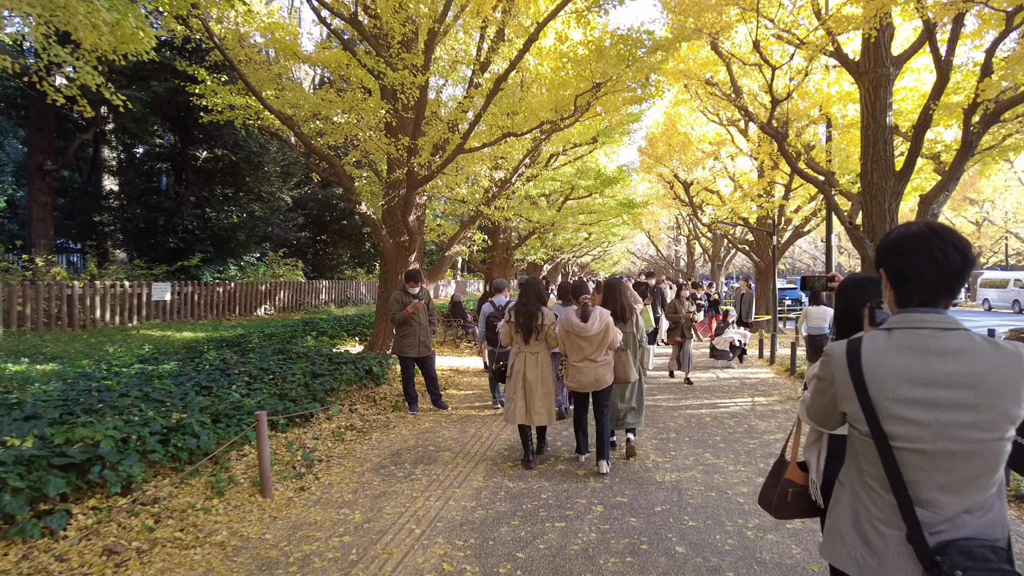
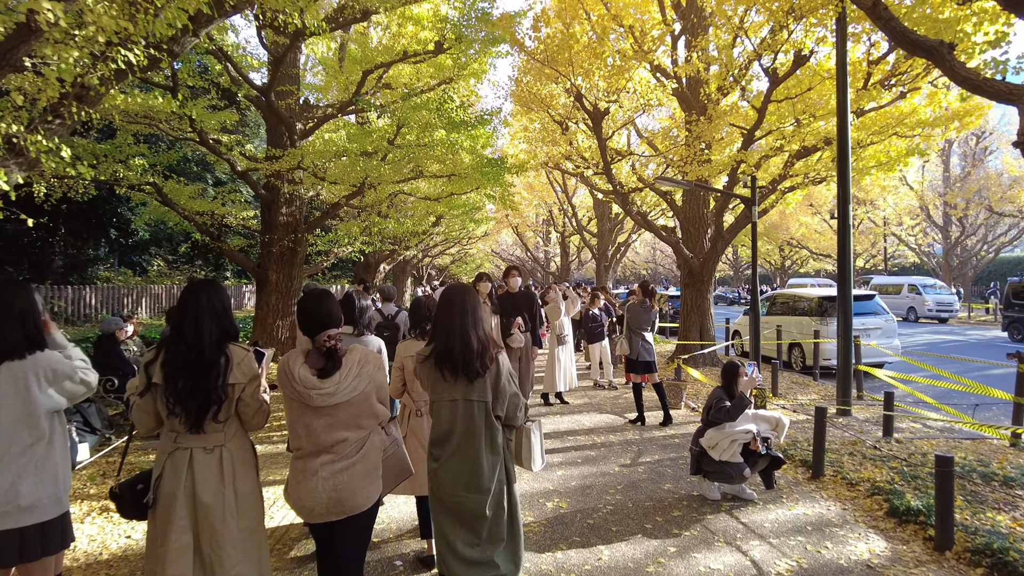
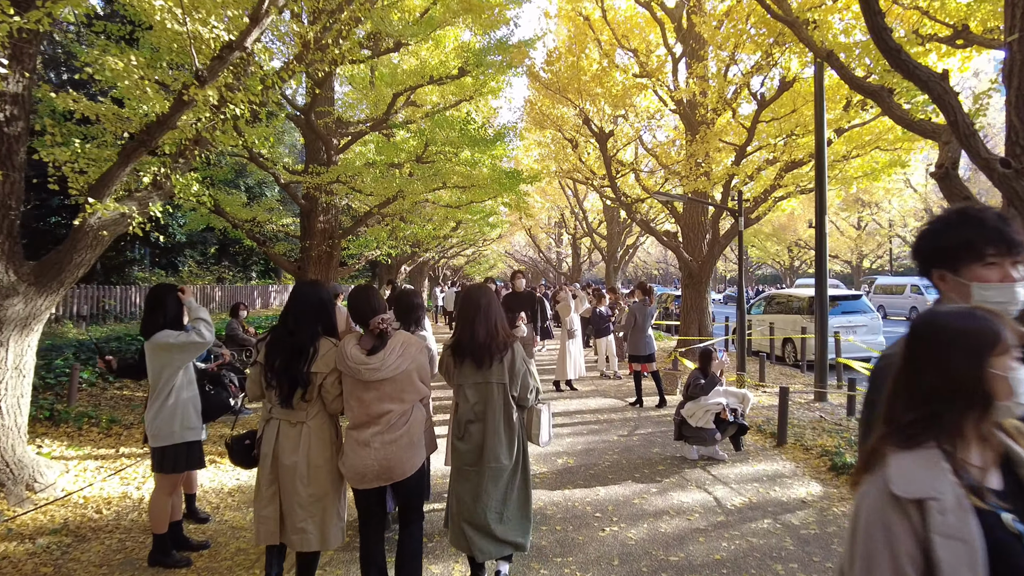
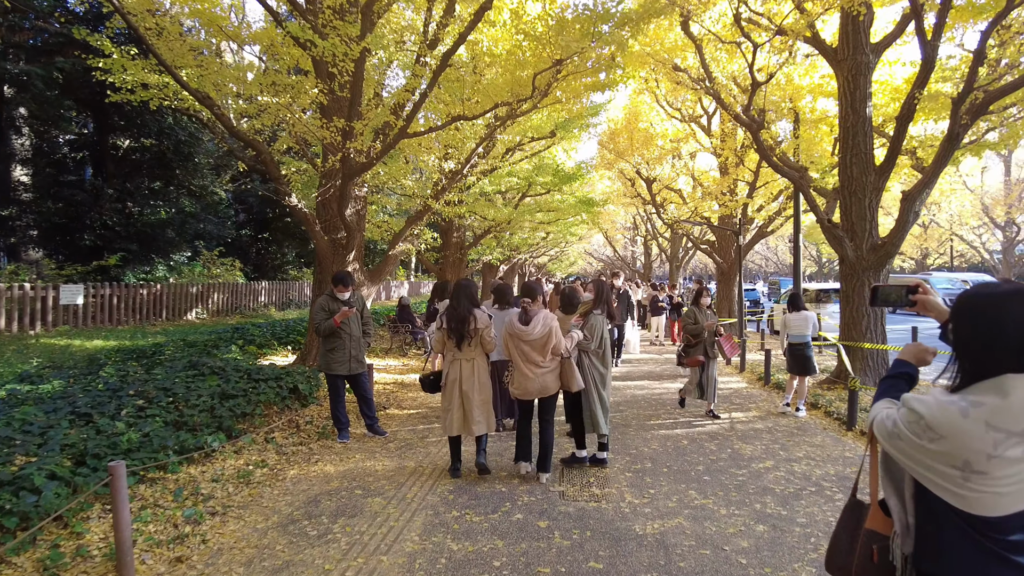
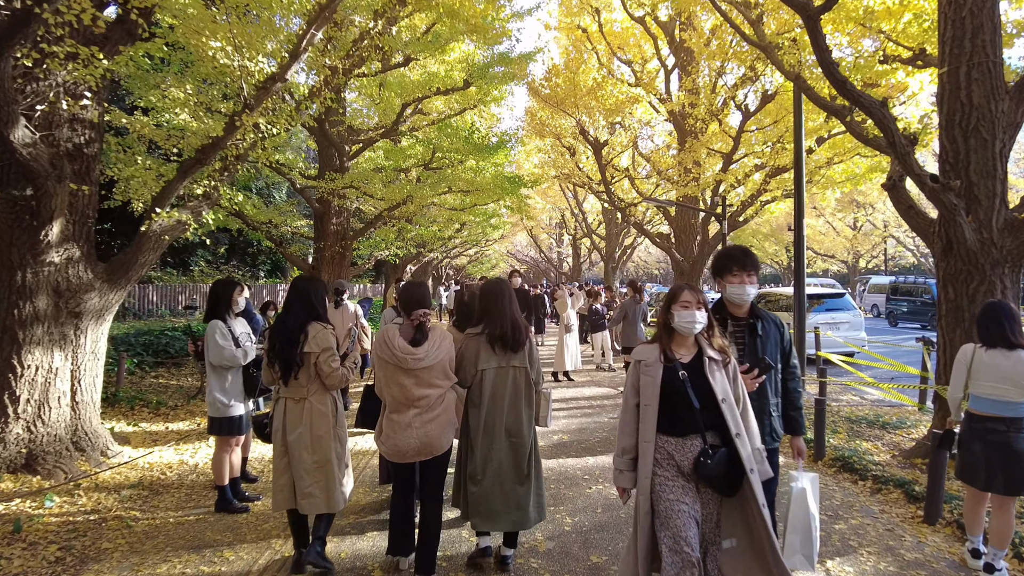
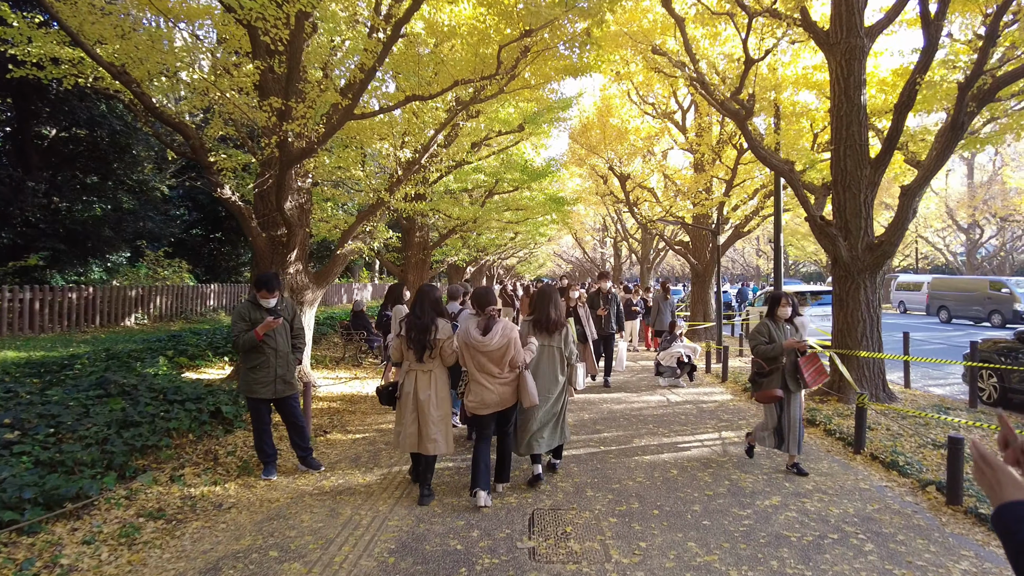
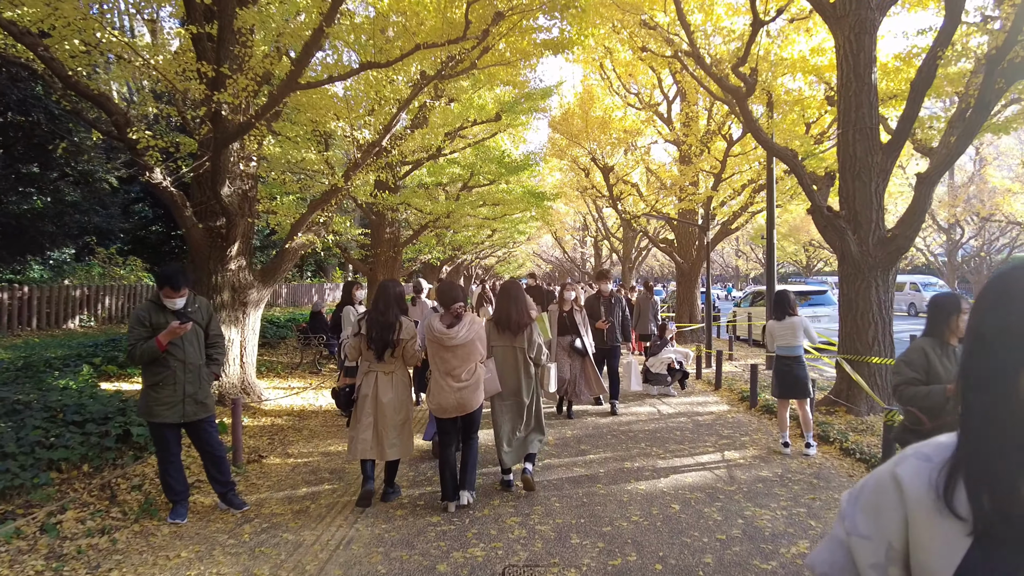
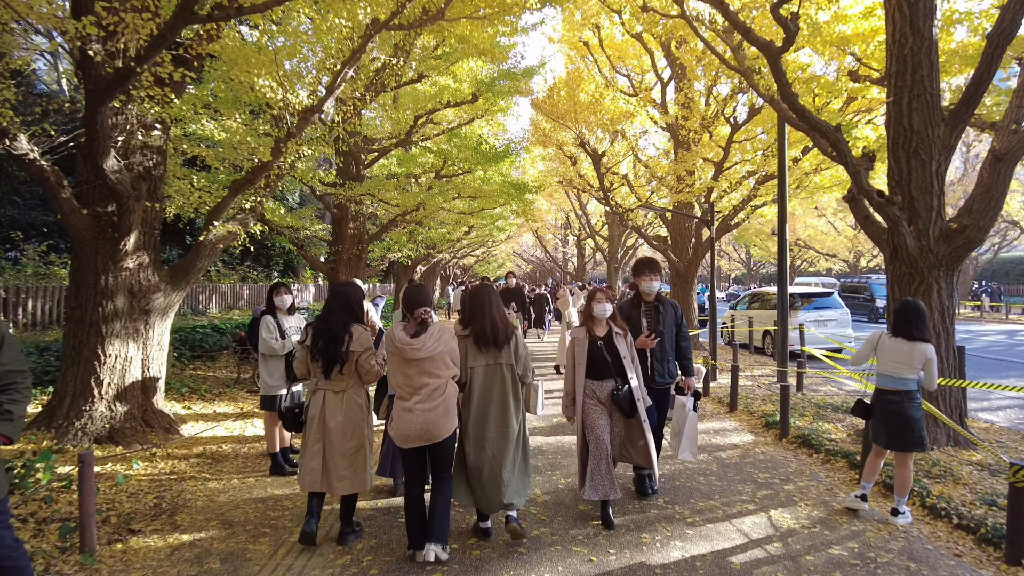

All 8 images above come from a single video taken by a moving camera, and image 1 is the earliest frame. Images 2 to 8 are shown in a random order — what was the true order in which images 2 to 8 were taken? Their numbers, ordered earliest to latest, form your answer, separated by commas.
4, 6, 7, 8, 5, 3, 2
